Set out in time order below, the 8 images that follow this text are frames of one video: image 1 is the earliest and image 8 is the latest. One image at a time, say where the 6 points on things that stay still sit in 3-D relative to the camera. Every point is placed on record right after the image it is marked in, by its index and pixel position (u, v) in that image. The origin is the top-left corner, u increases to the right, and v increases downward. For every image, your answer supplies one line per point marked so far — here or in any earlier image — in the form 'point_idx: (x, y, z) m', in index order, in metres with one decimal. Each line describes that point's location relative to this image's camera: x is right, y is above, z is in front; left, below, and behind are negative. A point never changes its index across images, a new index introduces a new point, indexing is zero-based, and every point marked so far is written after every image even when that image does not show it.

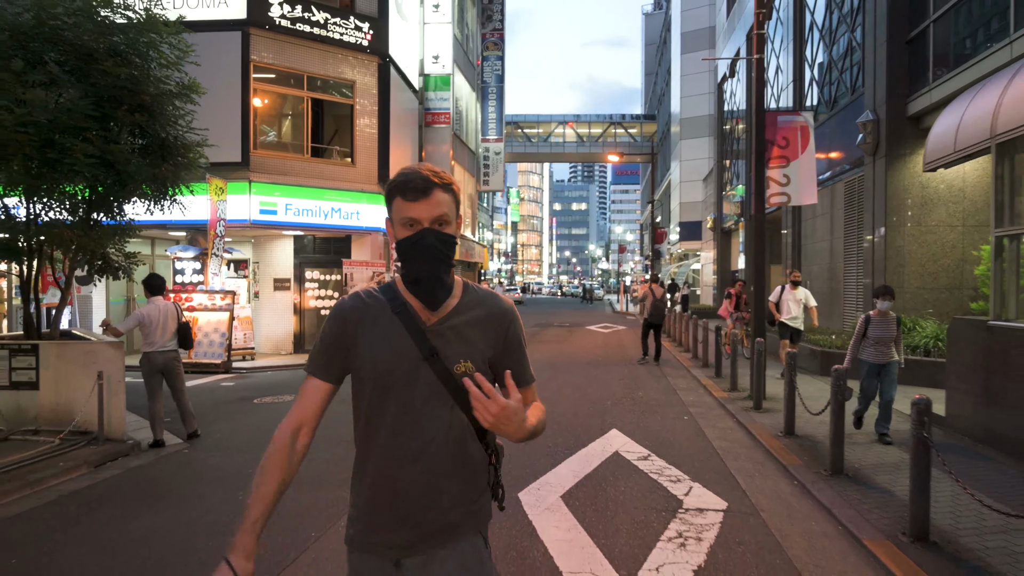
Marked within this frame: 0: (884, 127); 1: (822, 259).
0: (+7.1, +3.1, +13.5) m
1: (+7.8, +0.8, +17.9) m
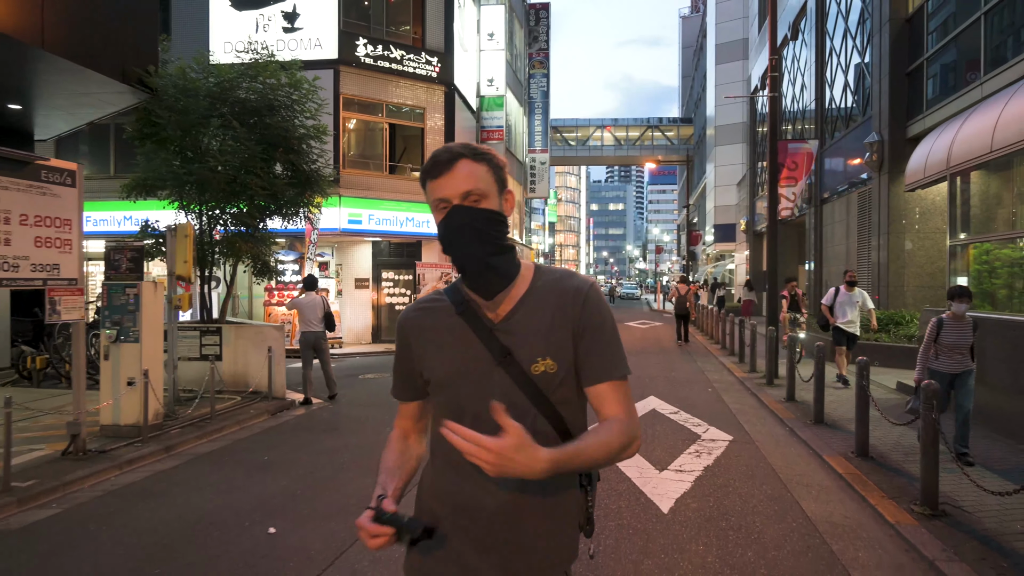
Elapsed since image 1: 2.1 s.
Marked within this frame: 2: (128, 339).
0: (+8.3, +3.1, +15.5) m
1: (+9.2, +0.8, +19.8) m
2: (-4.1, -0.5, +7.5) m
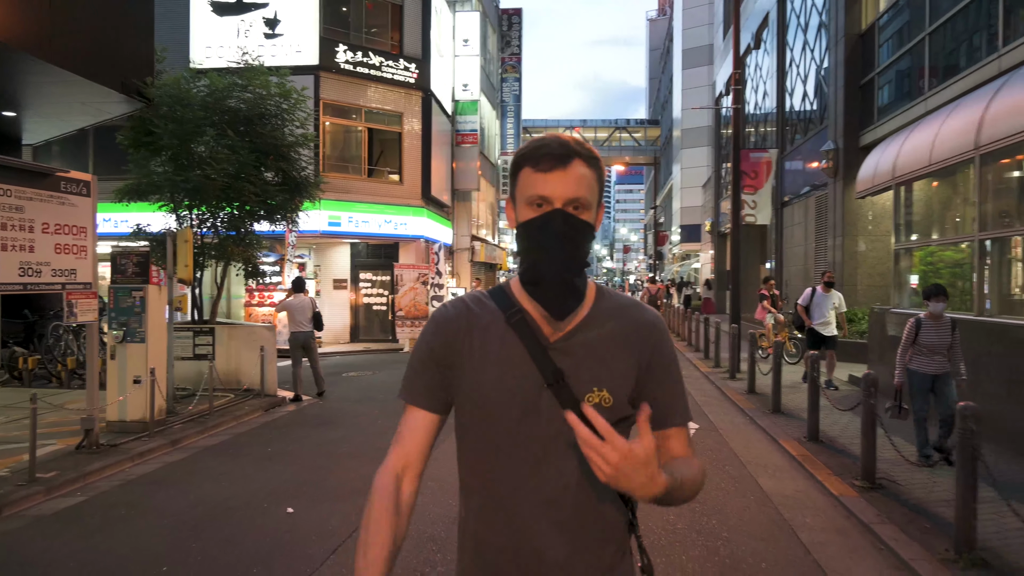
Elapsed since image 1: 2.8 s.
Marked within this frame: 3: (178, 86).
0: (+7.7, +3.1, +16.5) m
1: (+8.4, +0.8, +20.8) m
2: (-4.3, -0.6, +7.9) m
3: (-5.1, +3.1, +10.8) m
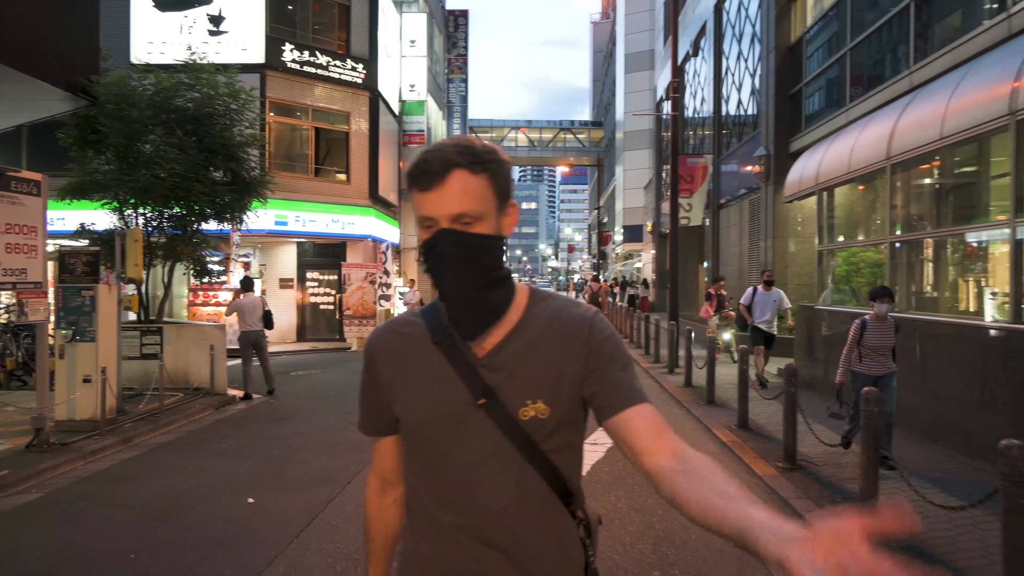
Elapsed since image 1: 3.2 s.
0: (+6.5, +3.1, +17.4) m
1: (+6.8, +0.9, +21.8) m
2: (-4.8, -0.6, +7.9) m
3: (-5.9, +3.1, +10.7) m
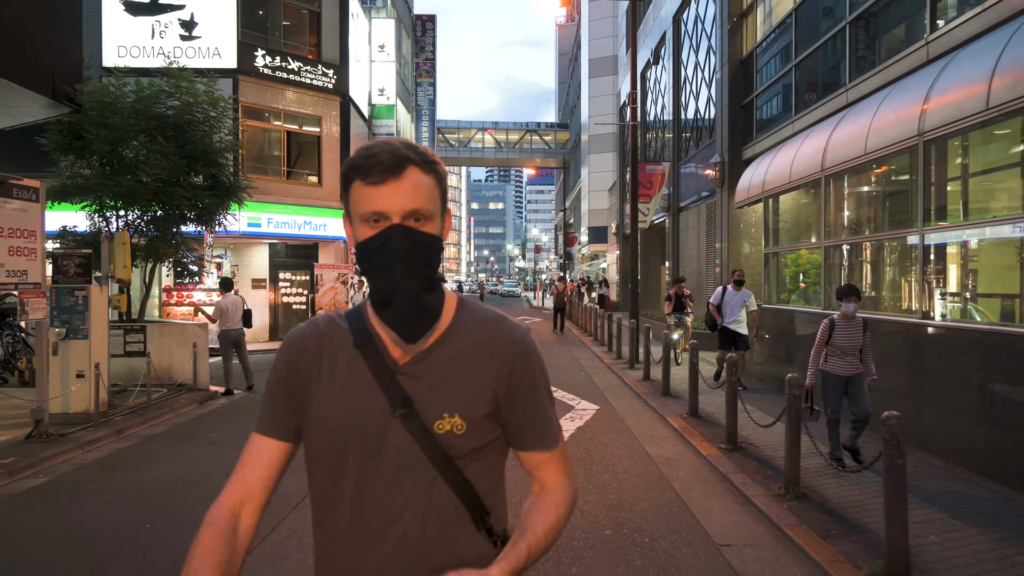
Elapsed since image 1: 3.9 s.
0: (+5.6, +3.1, +18.4) m
1: (+5.8, +0.9, +22.8) m
2: (-5.2, -0.6, +8.4) m
3: (-6.4, +3.1, +11.1) m
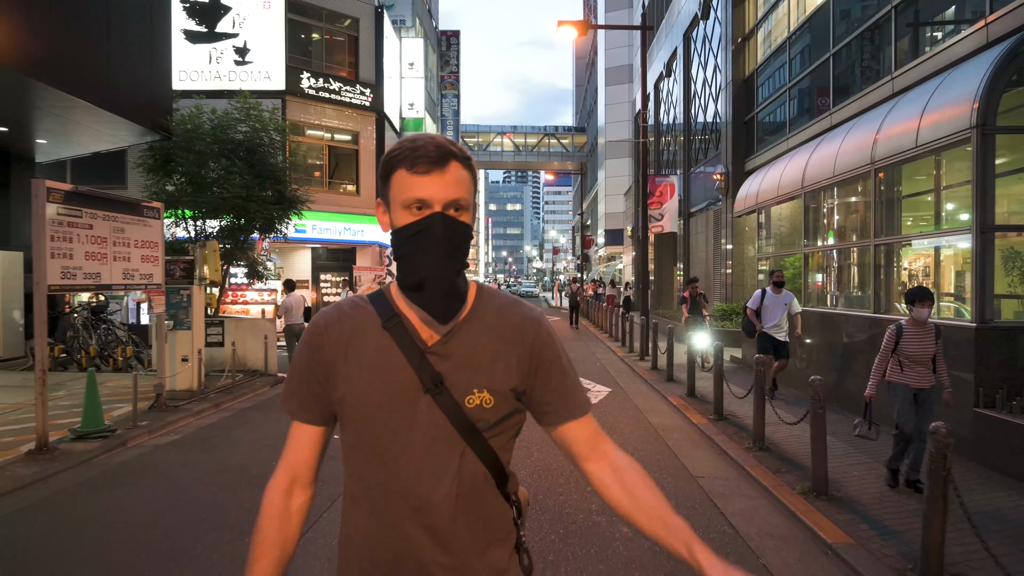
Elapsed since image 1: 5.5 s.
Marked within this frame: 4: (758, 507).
0: (+6.3, +3.1, +20.0) m
1: (+6.5, +0.9, +24.4) m
2: (-4.8, -0.6, +10.3) m
3: (-6.0, +3.1, +13.0) m
4: (+2.0, -1.8, +5.7) m
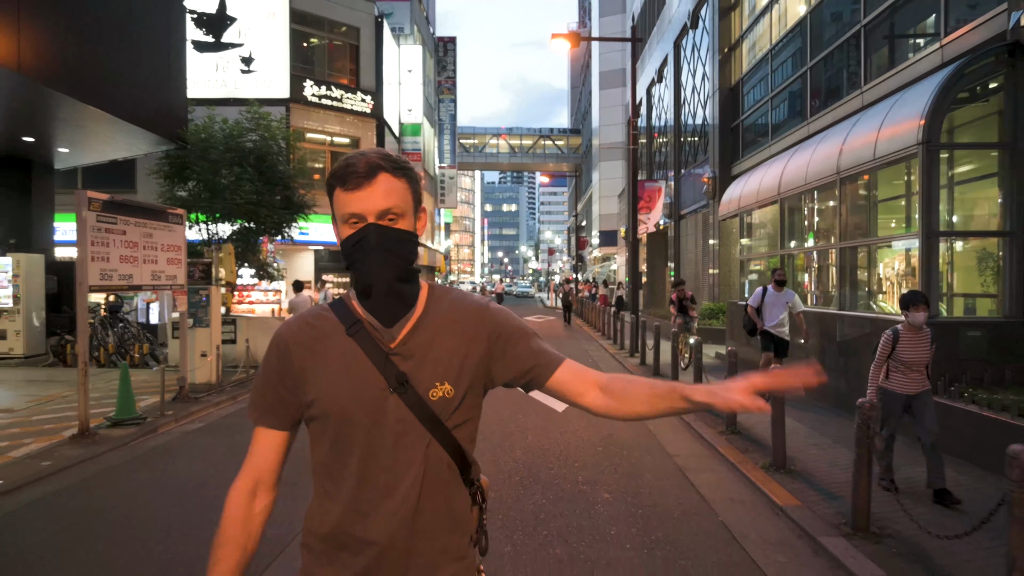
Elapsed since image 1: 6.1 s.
0: (+6.1, +3.1, +20.8) m
1: (+6.4, +0.9, +25.3) m
2: (-4.9, -0.6, +11.0) m
3: (-6.0, +3.1, +13.8) m
4: (+2.0, -1.8, +6.5) m
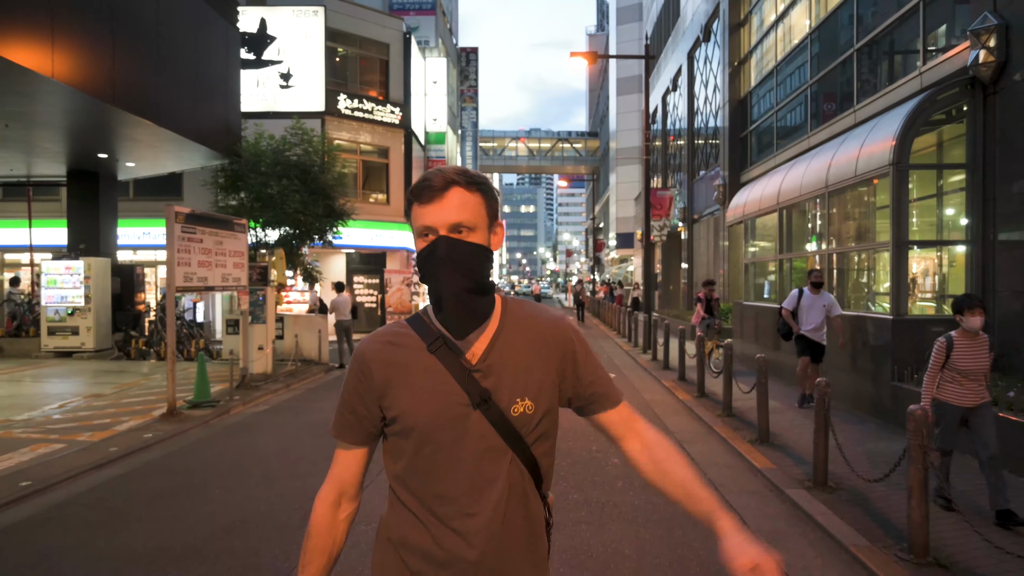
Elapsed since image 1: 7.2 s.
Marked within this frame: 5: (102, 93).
0: (+6.8, +3.1, +21.9) m
1: (+7.1, +0.8, +26.4) m
2: (-4.5, -0.6, +12.4) m
3: (-5.6, +3.1, +15.2) m
4: (+2.3, -1.8, +7.8) m
5: (-6.5, +3.1, +11.2) m
